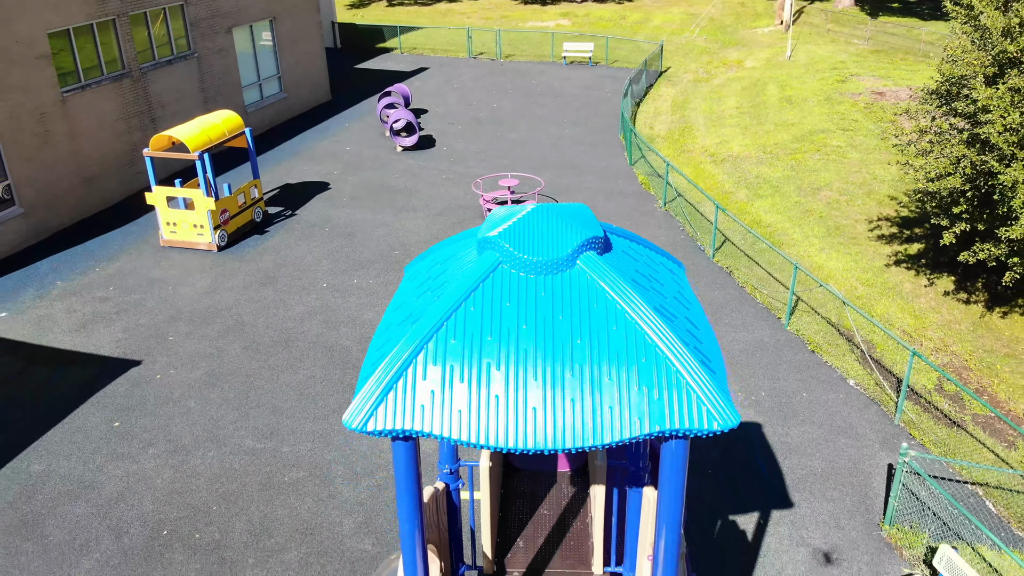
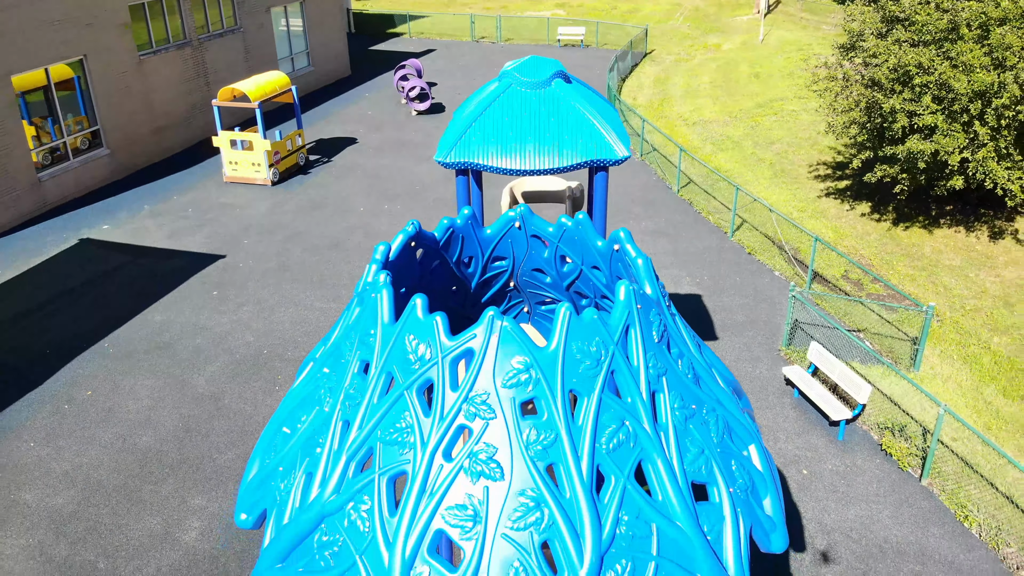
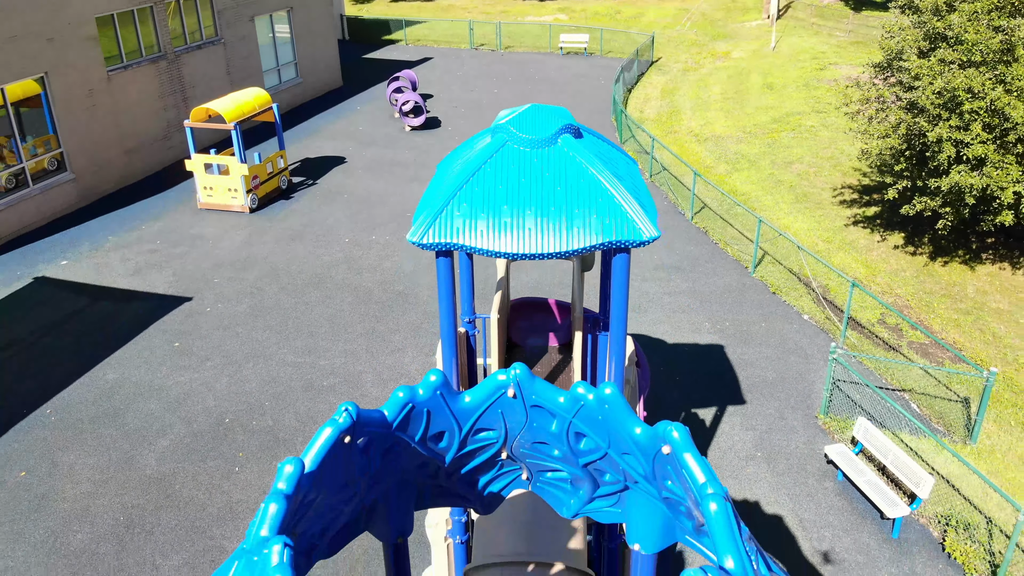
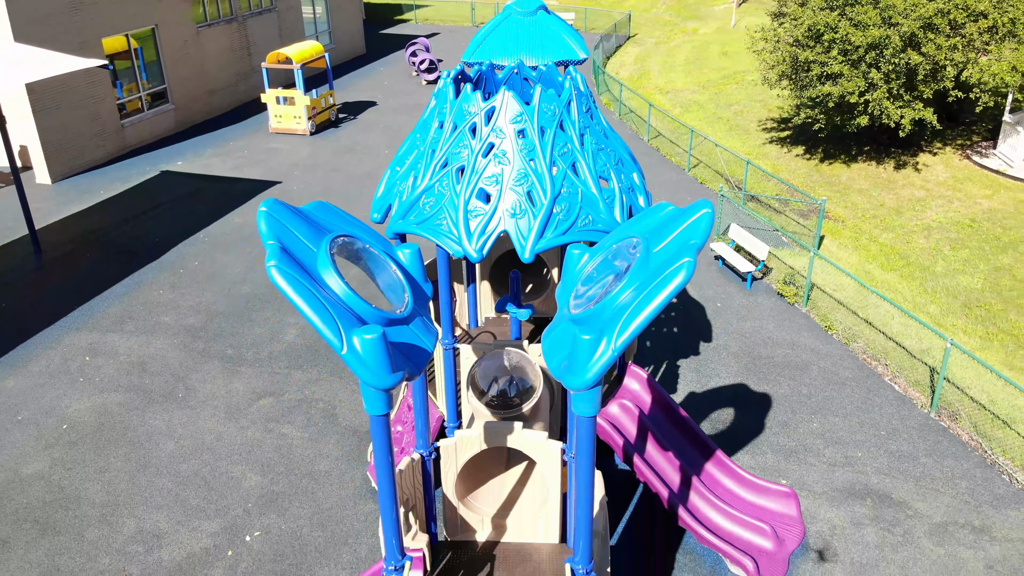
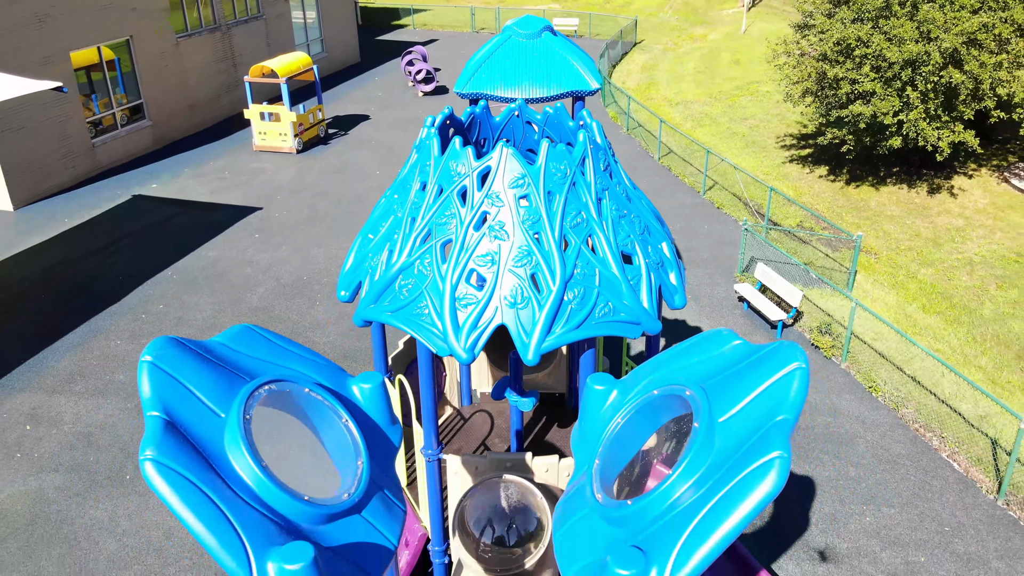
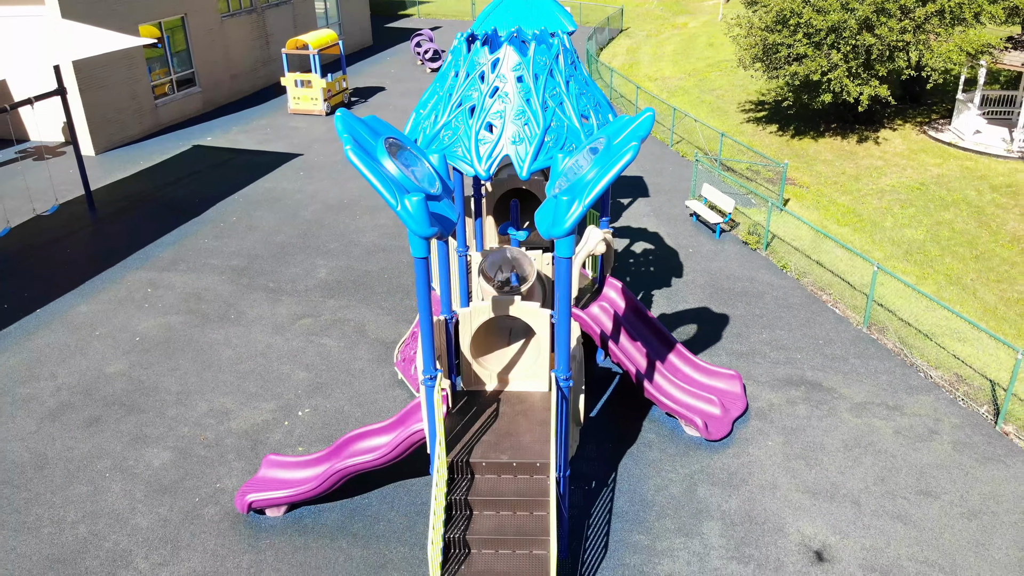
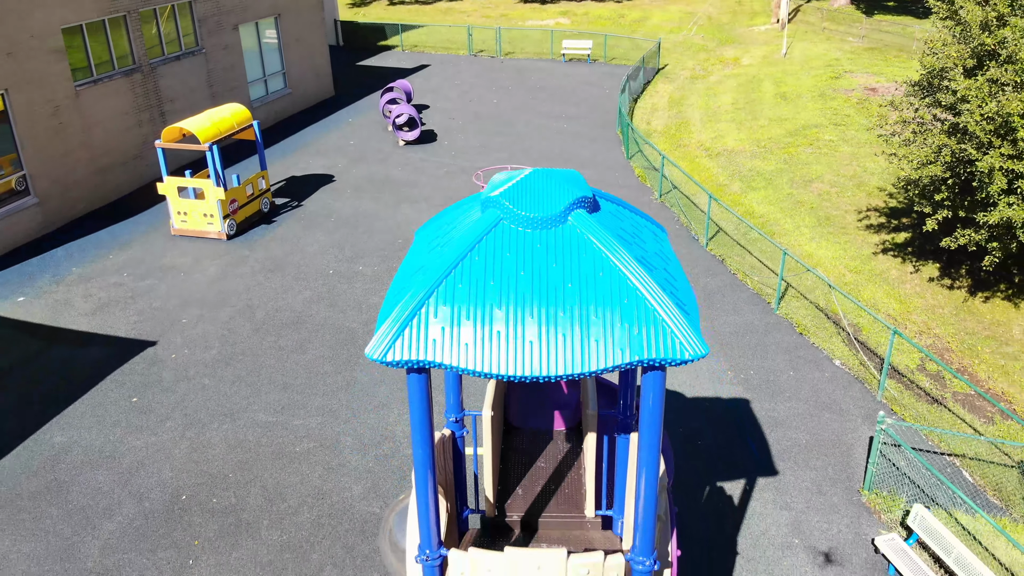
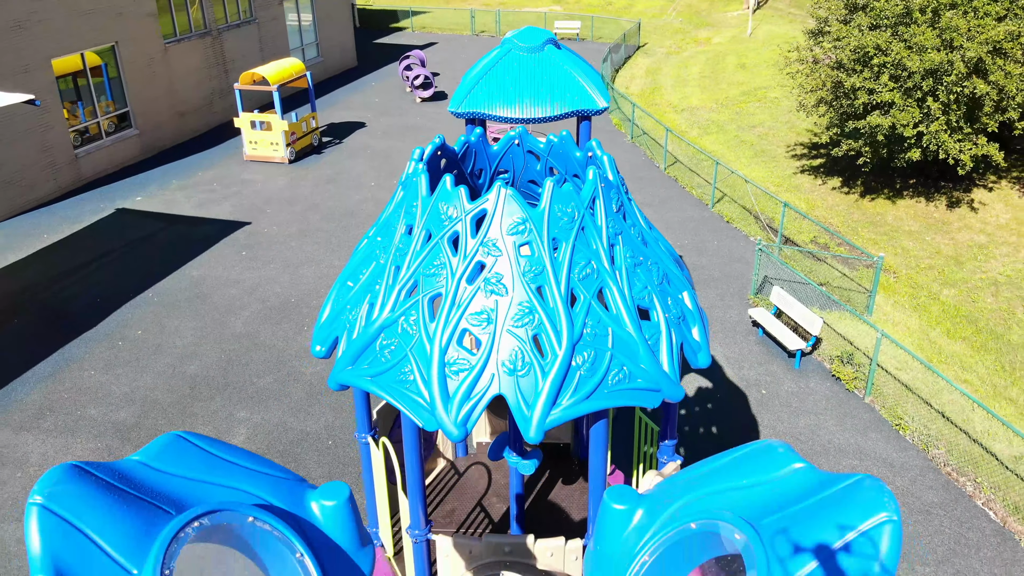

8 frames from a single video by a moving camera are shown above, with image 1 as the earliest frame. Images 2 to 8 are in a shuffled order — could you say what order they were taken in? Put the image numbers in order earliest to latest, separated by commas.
7, 3, 2, 8, 5, 4, 6
